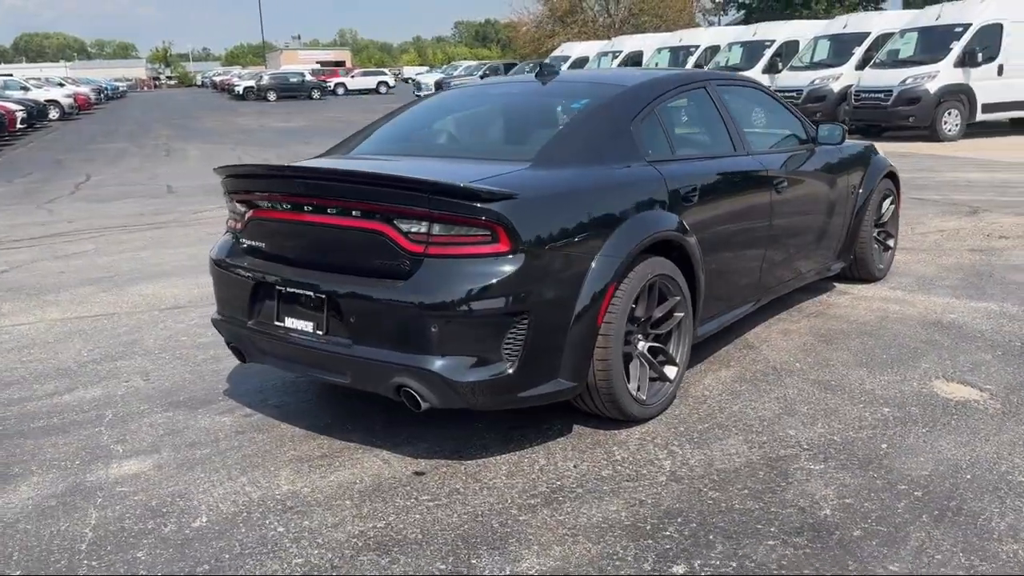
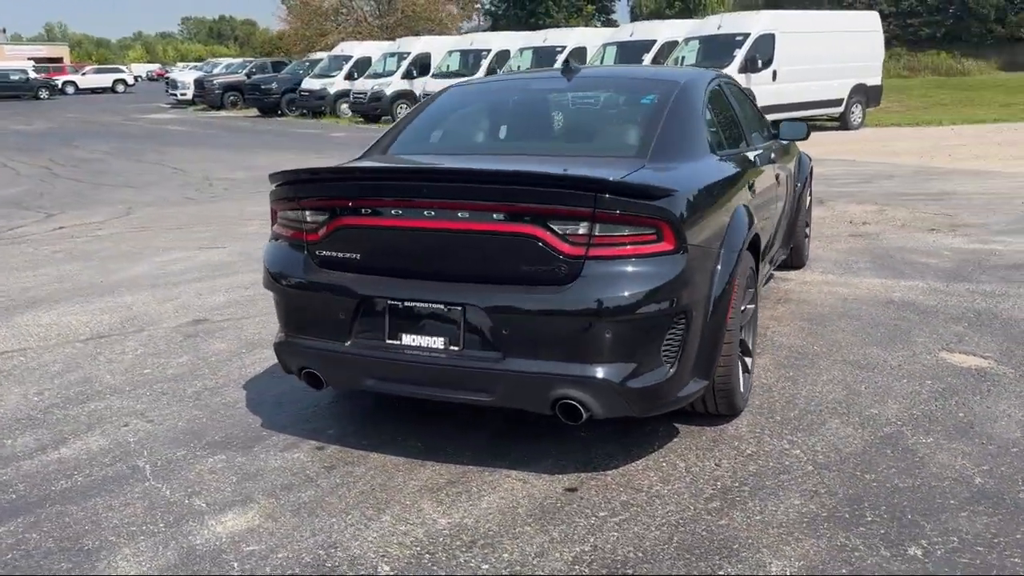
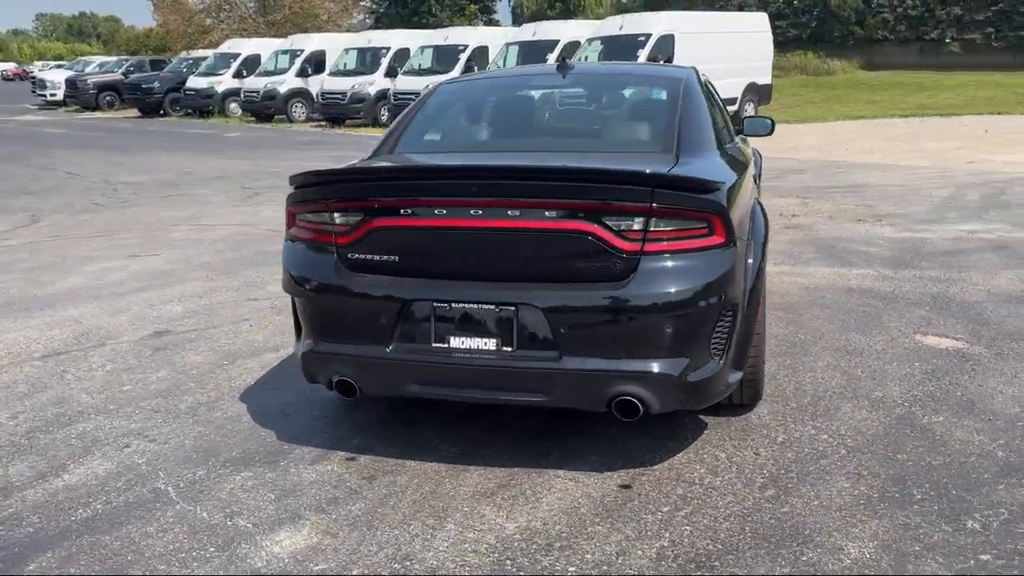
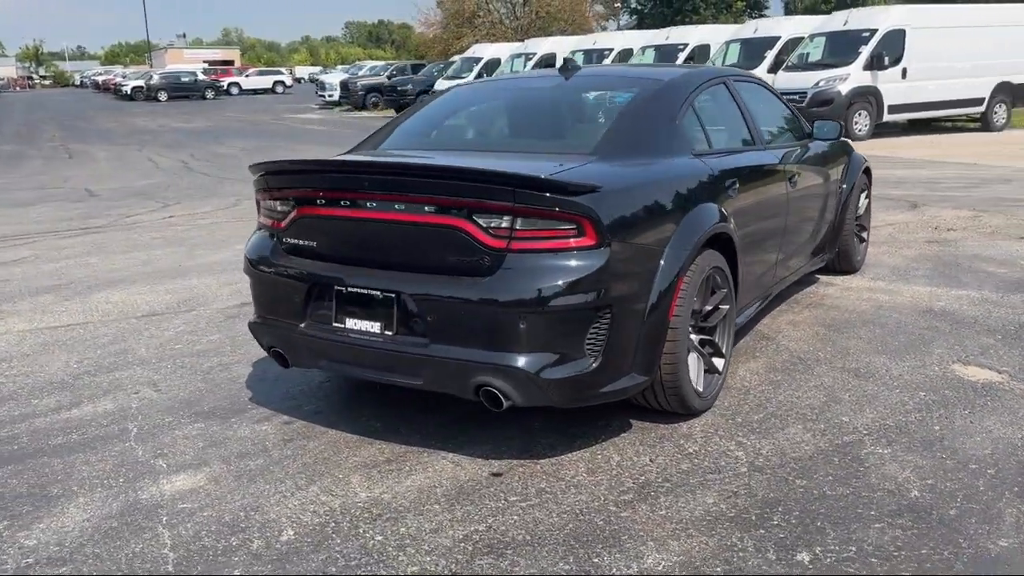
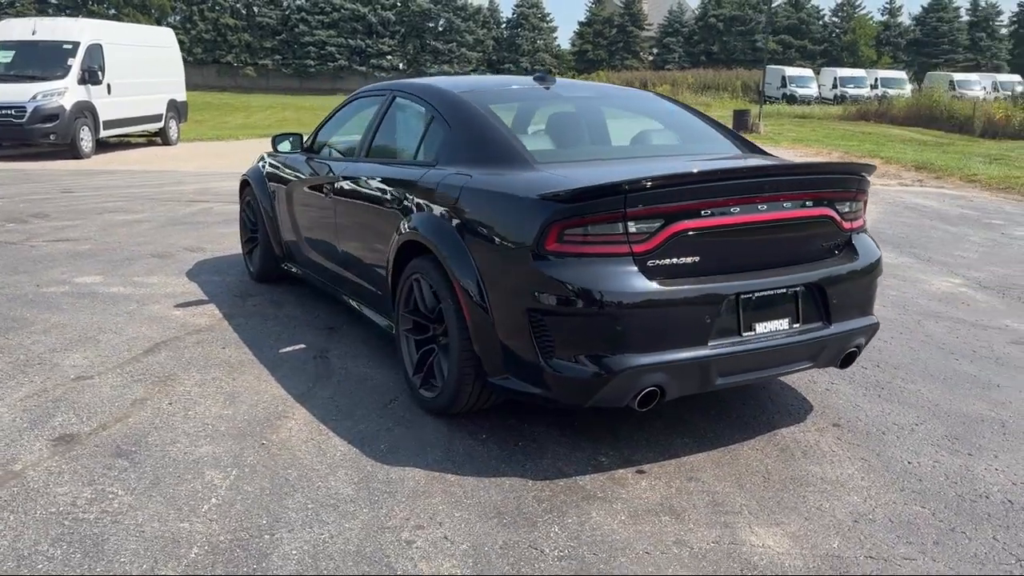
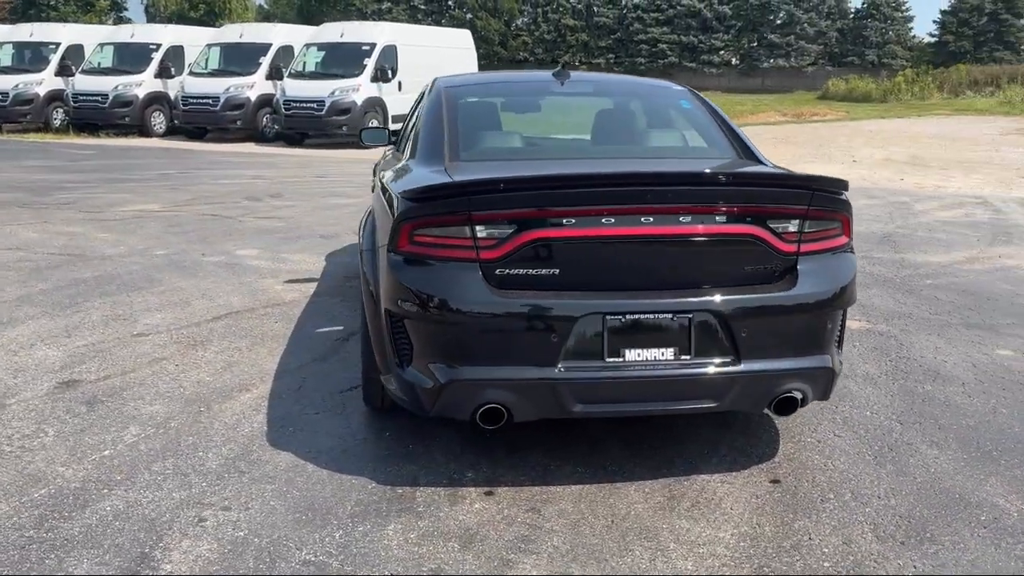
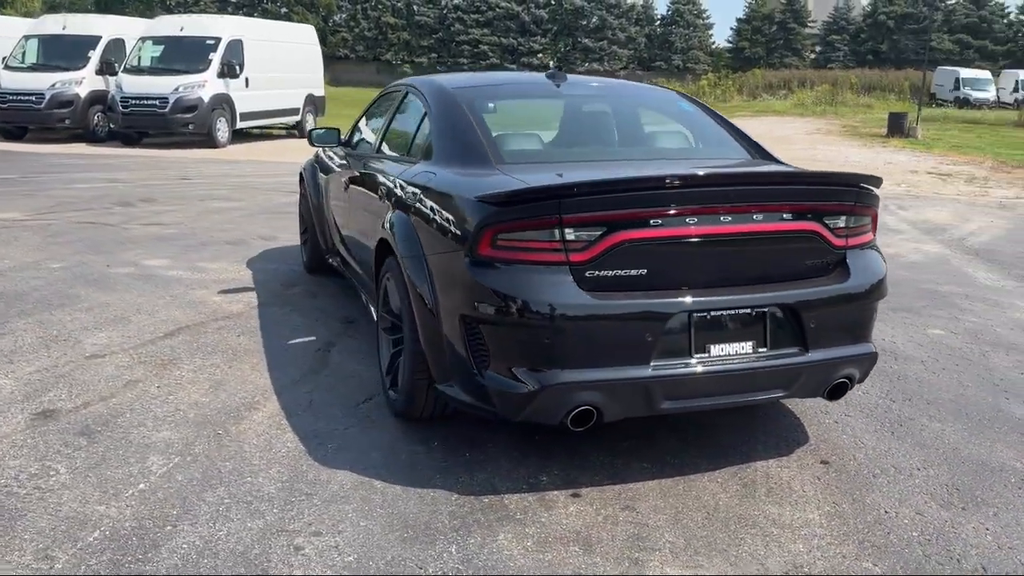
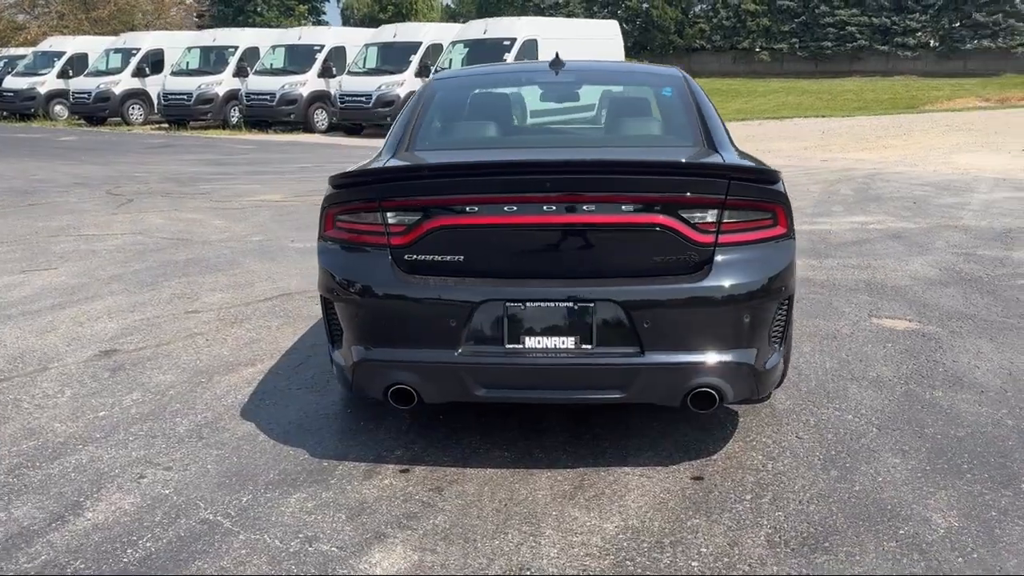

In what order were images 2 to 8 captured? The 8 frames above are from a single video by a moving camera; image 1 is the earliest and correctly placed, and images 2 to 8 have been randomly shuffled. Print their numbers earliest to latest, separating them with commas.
4, 2, 3, 8, 6, 7, 5
